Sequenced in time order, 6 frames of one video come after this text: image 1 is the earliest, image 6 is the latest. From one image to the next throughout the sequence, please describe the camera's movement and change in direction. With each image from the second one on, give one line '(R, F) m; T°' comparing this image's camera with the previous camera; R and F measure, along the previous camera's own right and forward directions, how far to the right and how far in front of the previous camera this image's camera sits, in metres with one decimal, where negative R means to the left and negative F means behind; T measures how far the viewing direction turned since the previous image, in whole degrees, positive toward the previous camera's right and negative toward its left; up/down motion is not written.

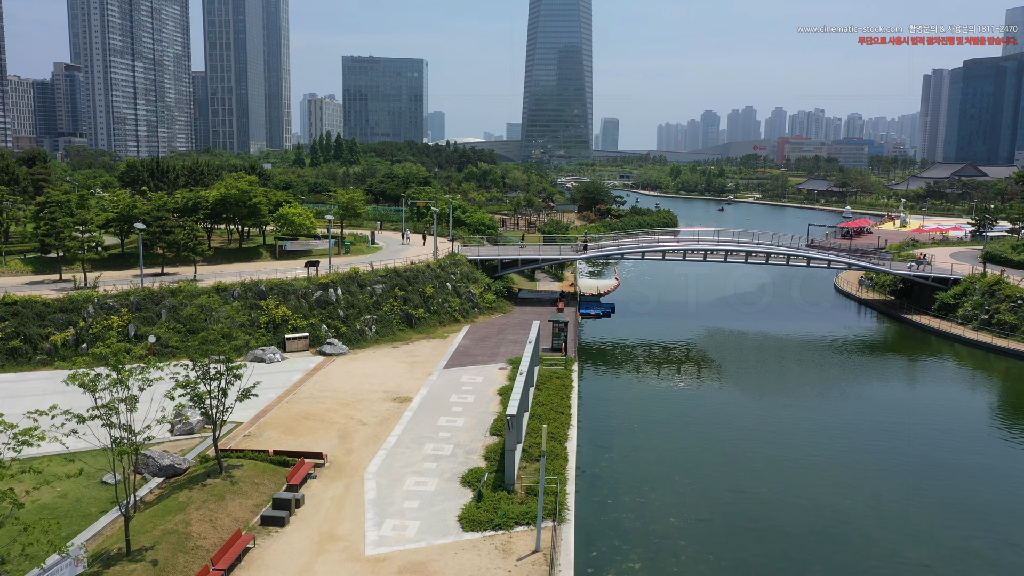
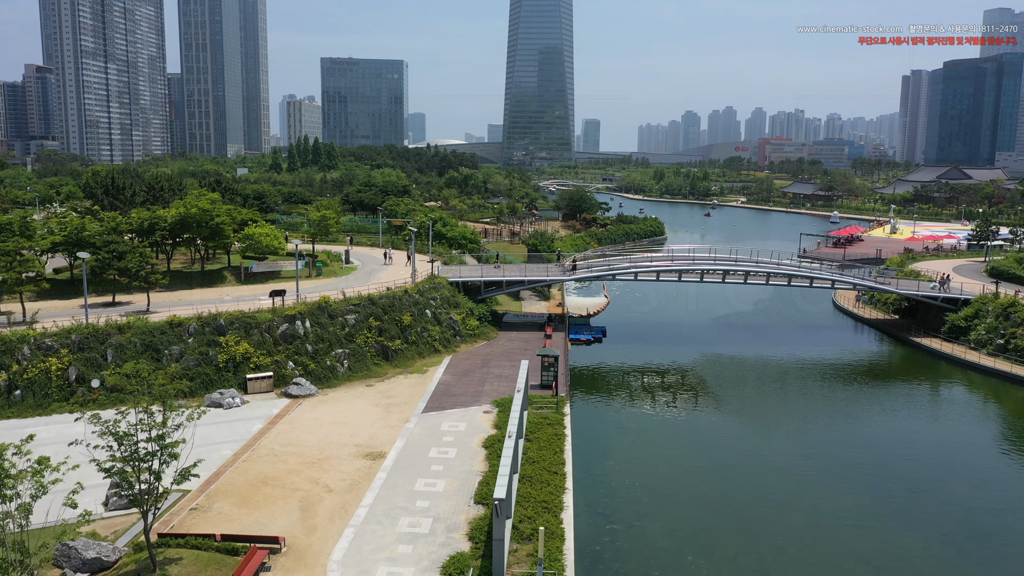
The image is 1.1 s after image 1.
(-0.1, +2.5) m; +1°
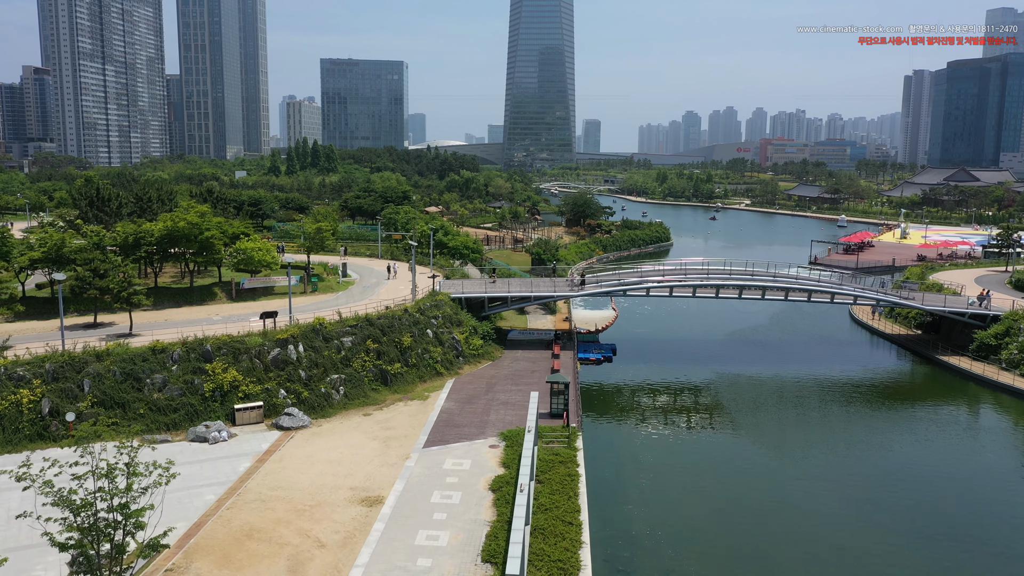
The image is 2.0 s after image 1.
(-0.2, +1.7) m; 0°
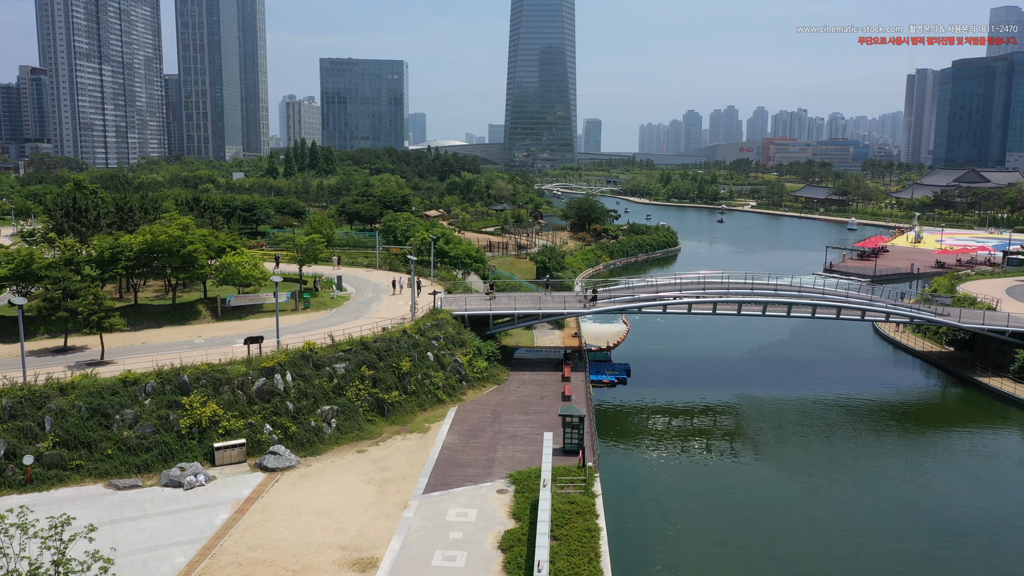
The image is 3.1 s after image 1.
(-0.2, +2.3) m; 0°
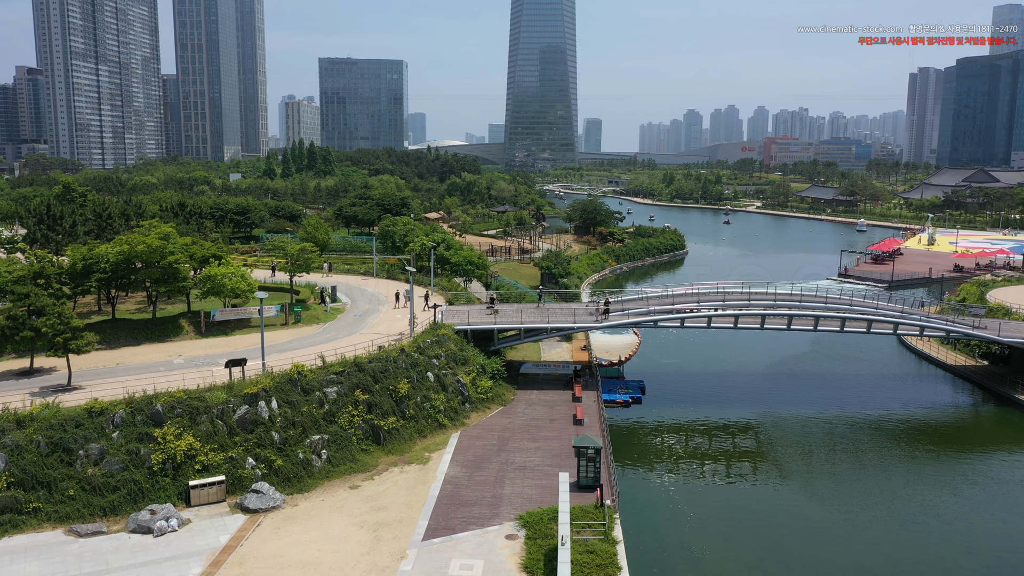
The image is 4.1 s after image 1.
(-0.2, +2.2) m; 0°
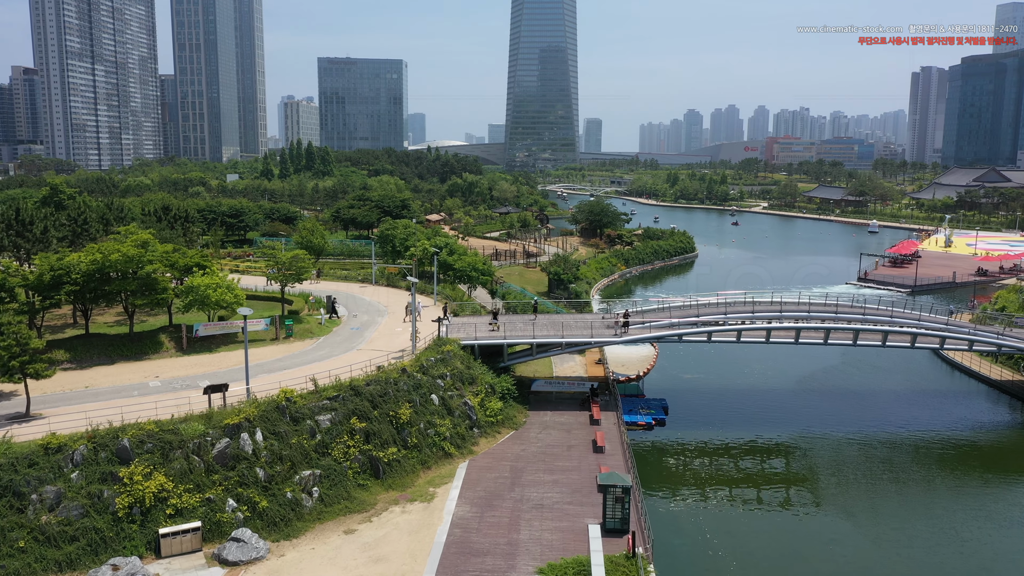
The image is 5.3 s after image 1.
(-0.4, +2.5) m; 0°
